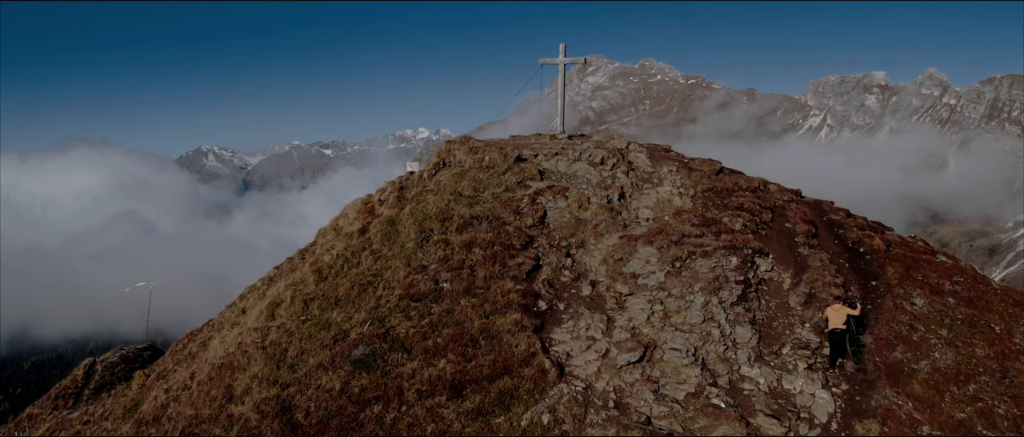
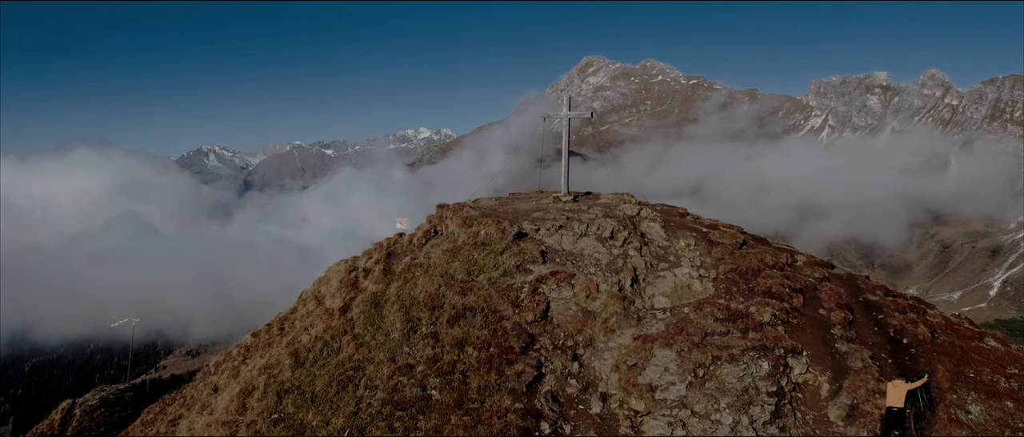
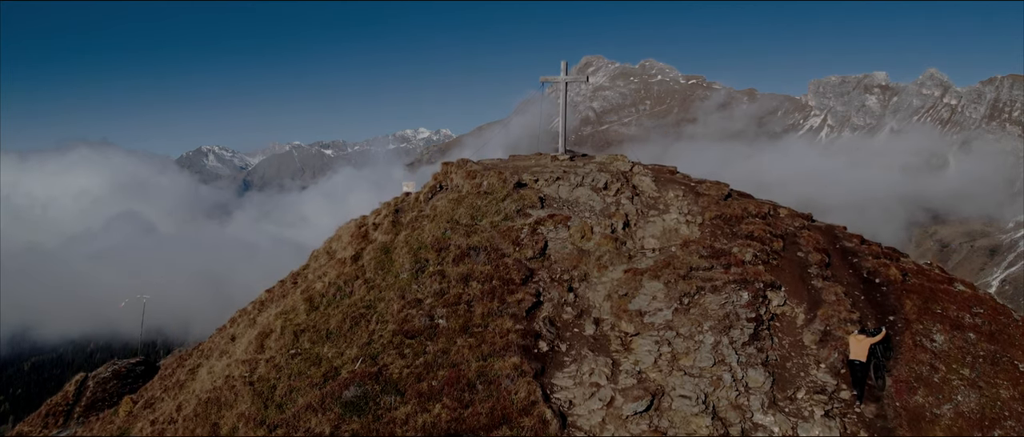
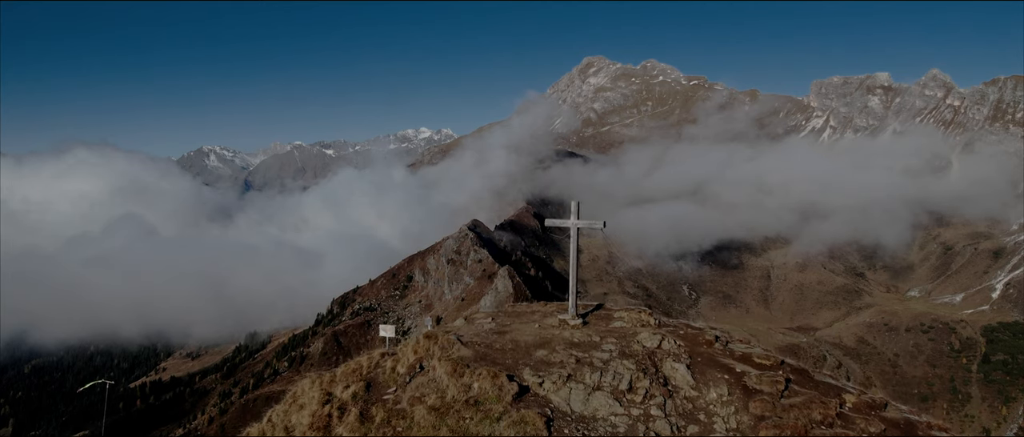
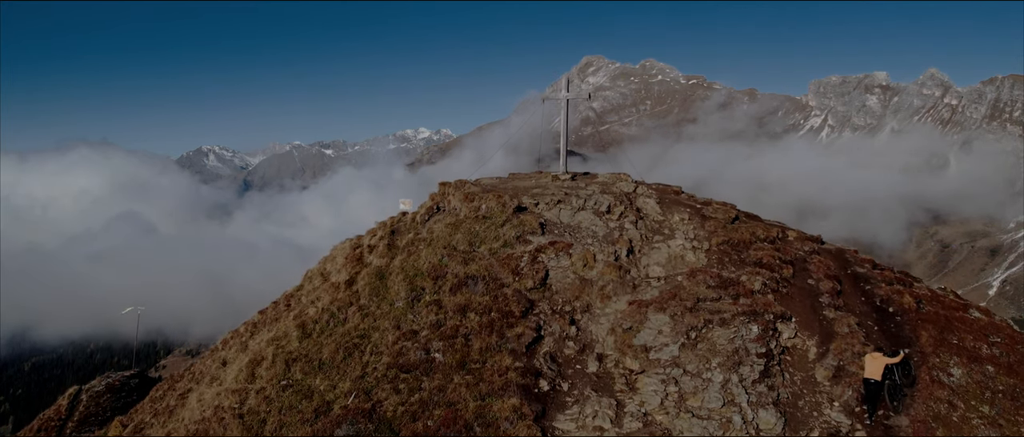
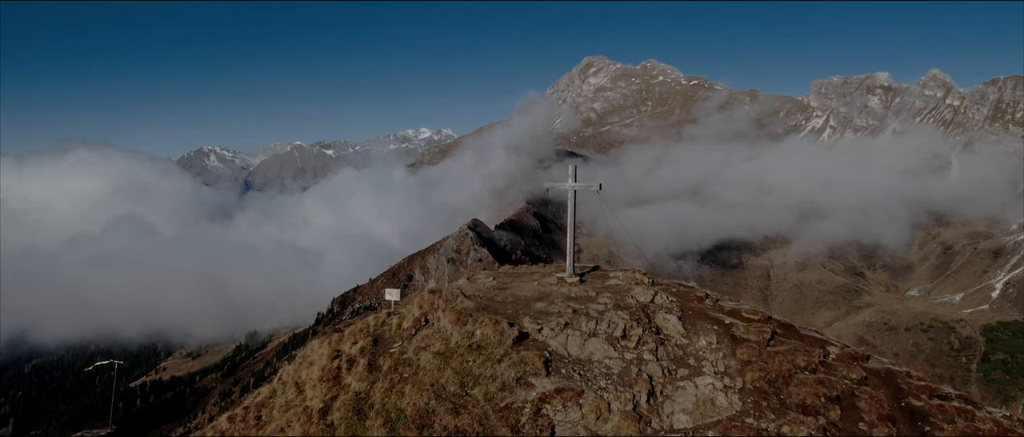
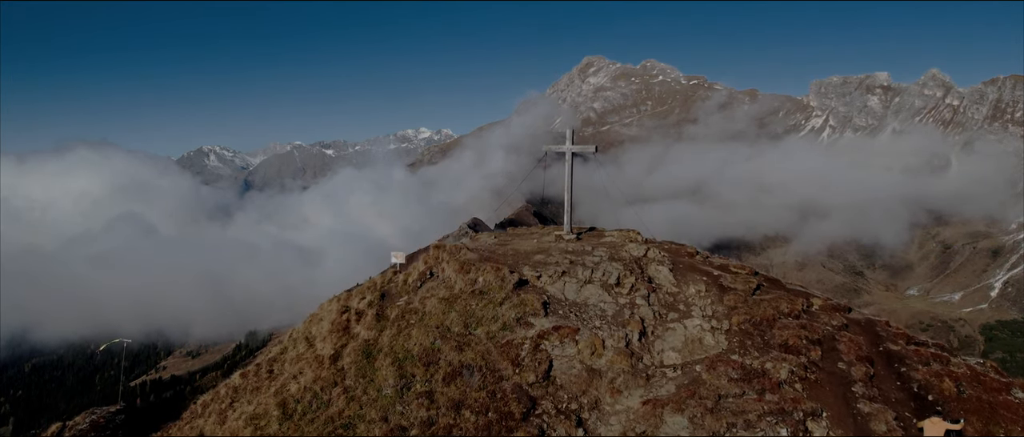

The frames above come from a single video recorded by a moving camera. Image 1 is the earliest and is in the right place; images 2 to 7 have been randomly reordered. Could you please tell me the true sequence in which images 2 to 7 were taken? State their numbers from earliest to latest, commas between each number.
3, 5, 2, 7, 6, 4
